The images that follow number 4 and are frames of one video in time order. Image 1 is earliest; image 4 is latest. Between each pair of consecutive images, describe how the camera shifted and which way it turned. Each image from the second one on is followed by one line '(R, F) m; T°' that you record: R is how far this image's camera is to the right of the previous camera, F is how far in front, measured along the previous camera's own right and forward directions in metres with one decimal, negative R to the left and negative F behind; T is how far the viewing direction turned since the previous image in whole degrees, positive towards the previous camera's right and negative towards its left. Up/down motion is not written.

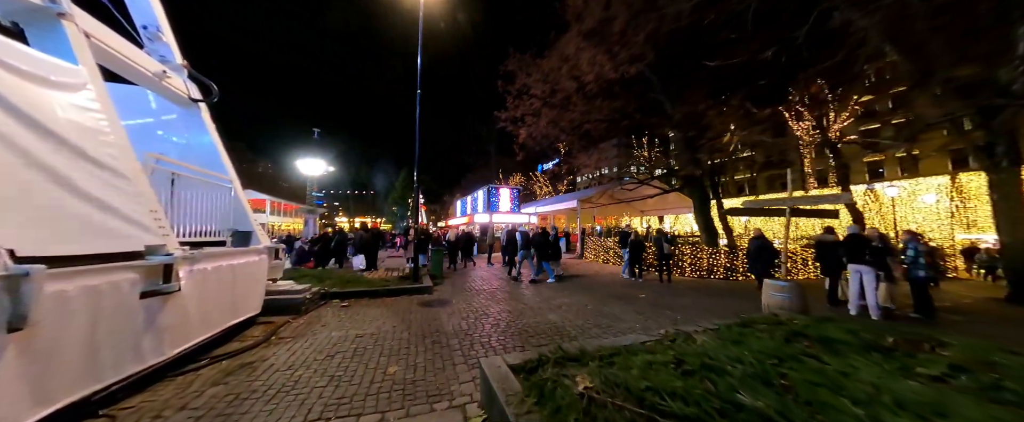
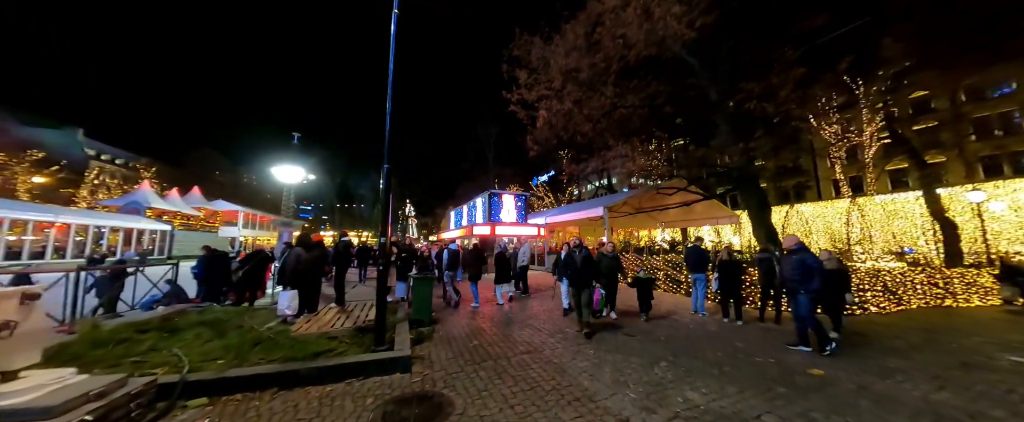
(-0.8, +3.2) m; +1°
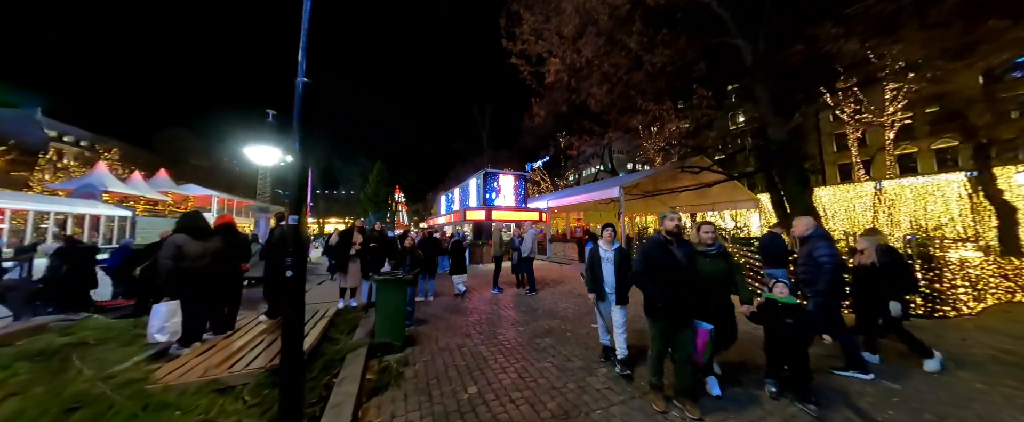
(-0.3, +1.8) m; +1°
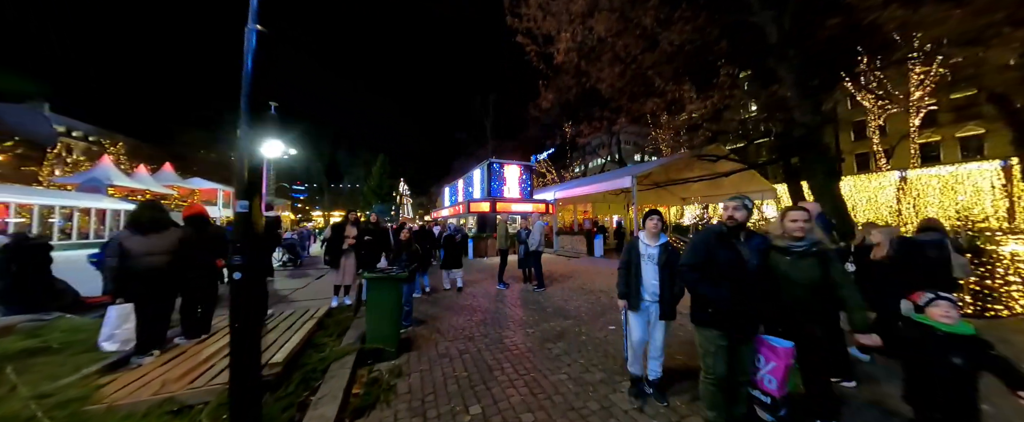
(0.0, +0.5) m; -1°
